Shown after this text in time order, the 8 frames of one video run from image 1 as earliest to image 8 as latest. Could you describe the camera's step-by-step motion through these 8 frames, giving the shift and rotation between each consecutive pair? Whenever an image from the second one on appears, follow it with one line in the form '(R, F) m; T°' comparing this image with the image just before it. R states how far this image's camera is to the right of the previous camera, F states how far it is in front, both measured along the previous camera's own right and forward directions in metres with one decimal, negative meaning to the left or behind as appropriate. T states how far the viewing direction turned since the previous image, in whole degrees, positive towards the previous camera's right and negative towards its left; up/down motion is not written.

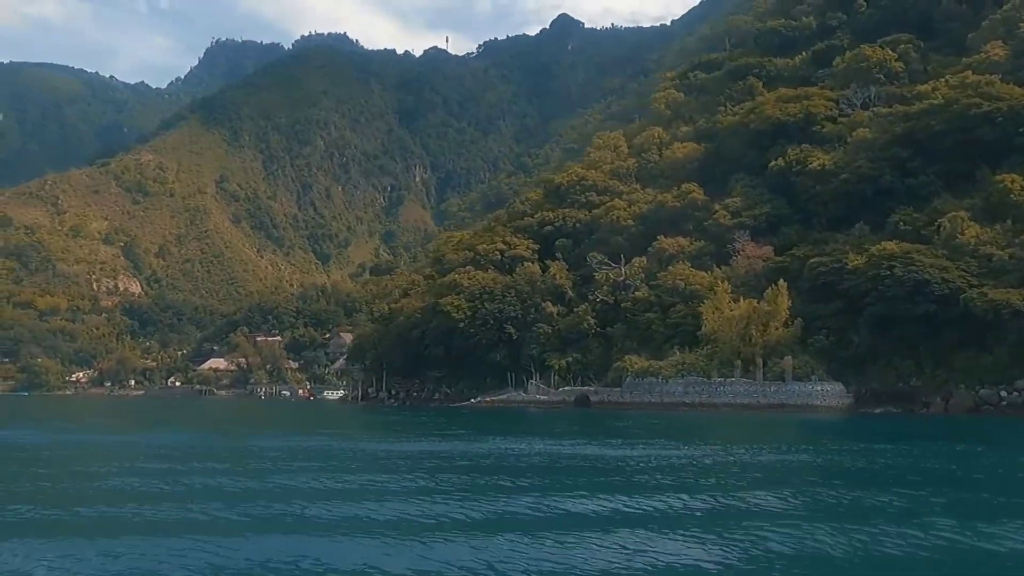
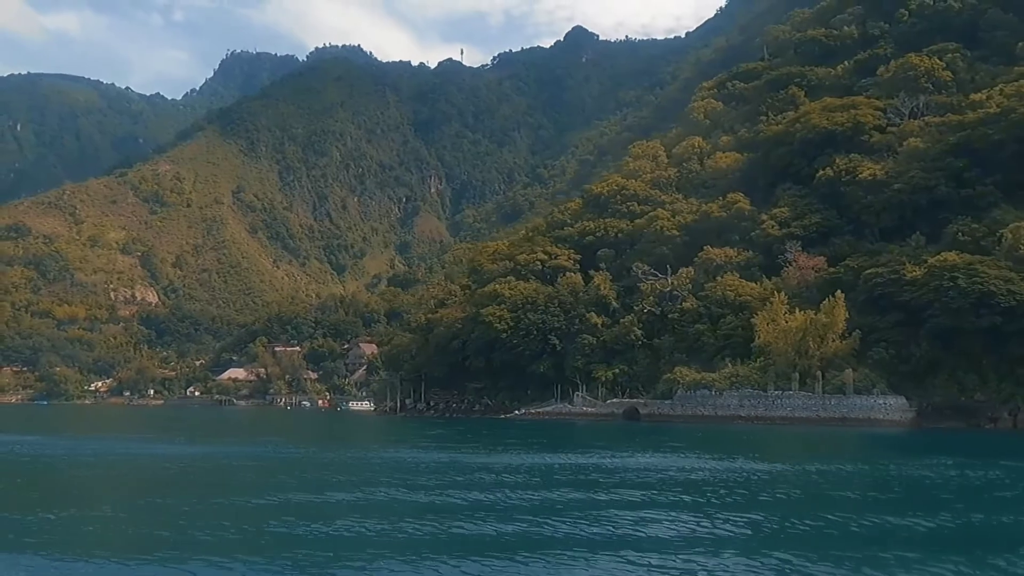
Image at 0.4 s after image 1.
(-1.6, +0.6) m; -1°
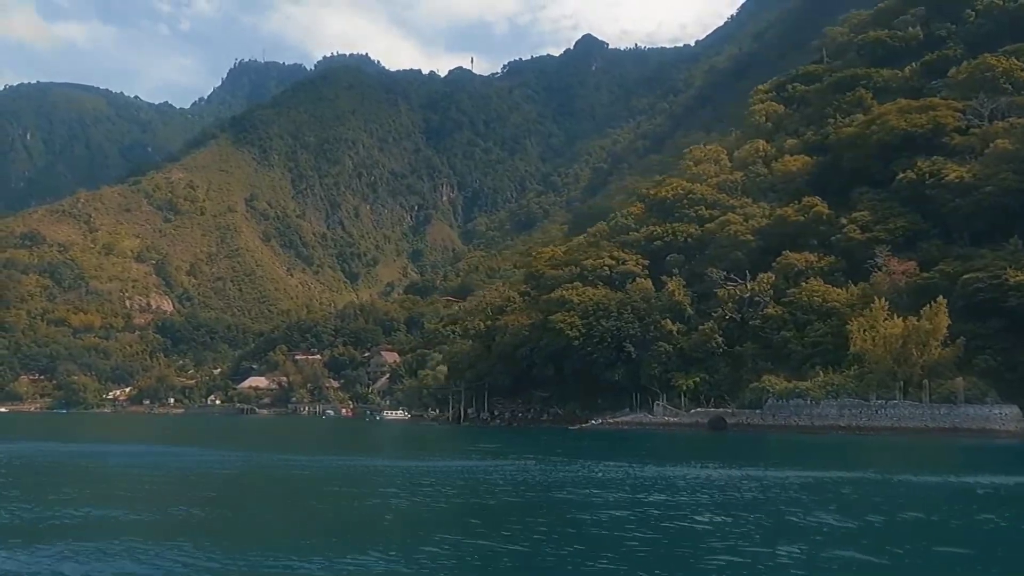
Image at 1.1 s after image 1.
(-3.2, +1.2) m; 0°
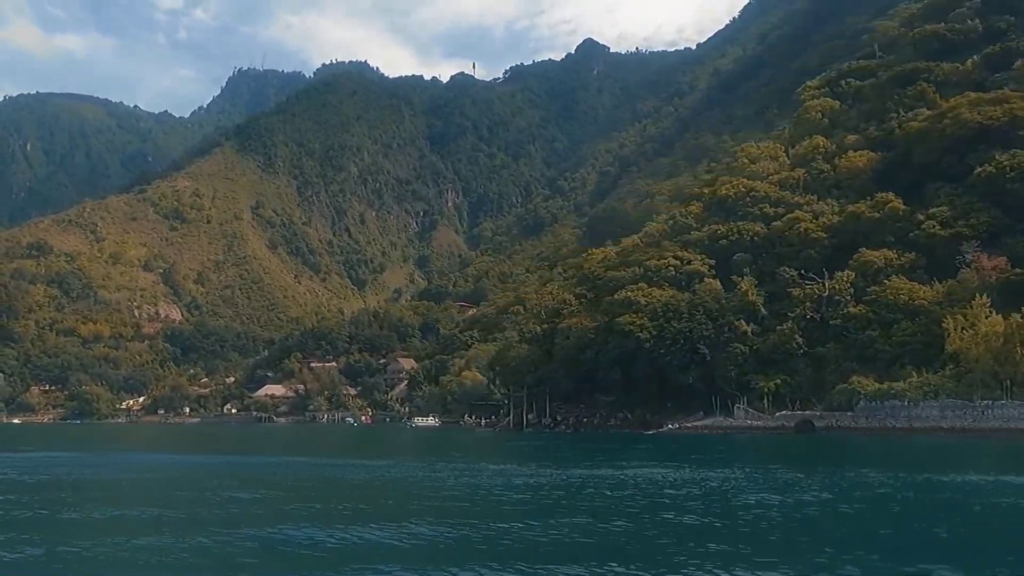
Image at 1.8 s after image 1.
(-3.1, +1.2) m; 0°
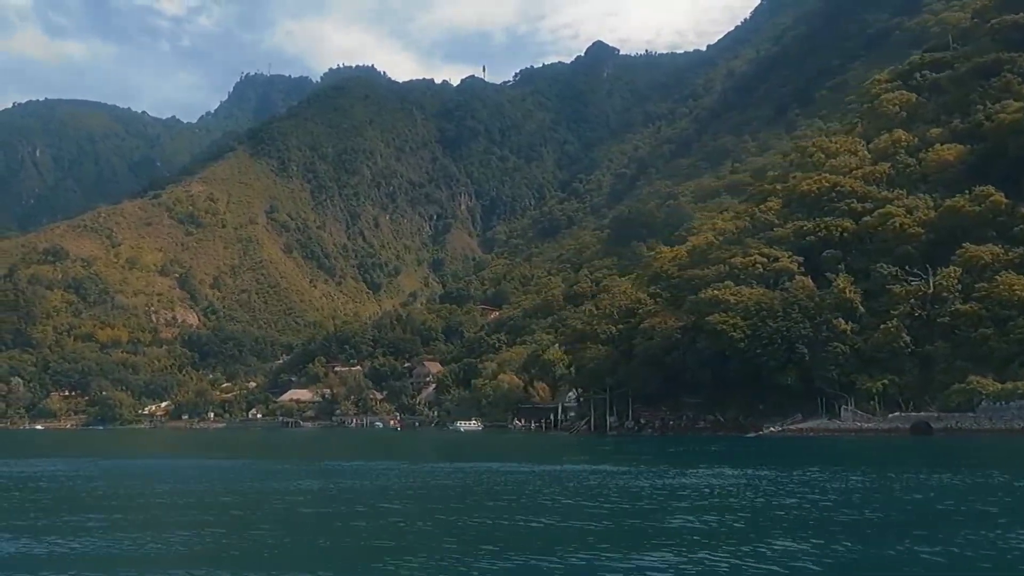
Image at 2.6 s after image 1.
(-3.7, +1.4) m; 0°
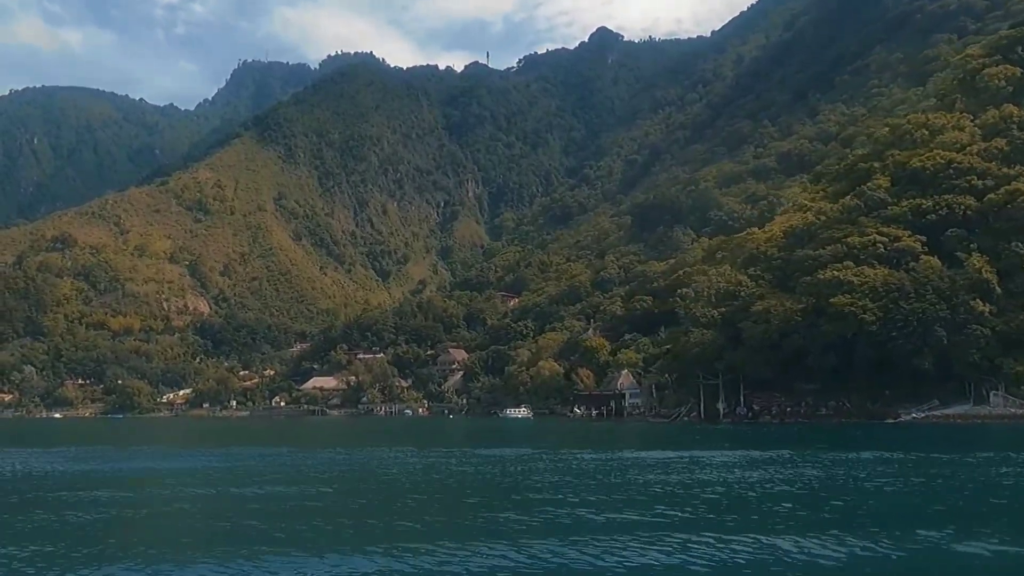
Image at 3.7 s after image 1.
(-5.2, +2.0) m; 0°
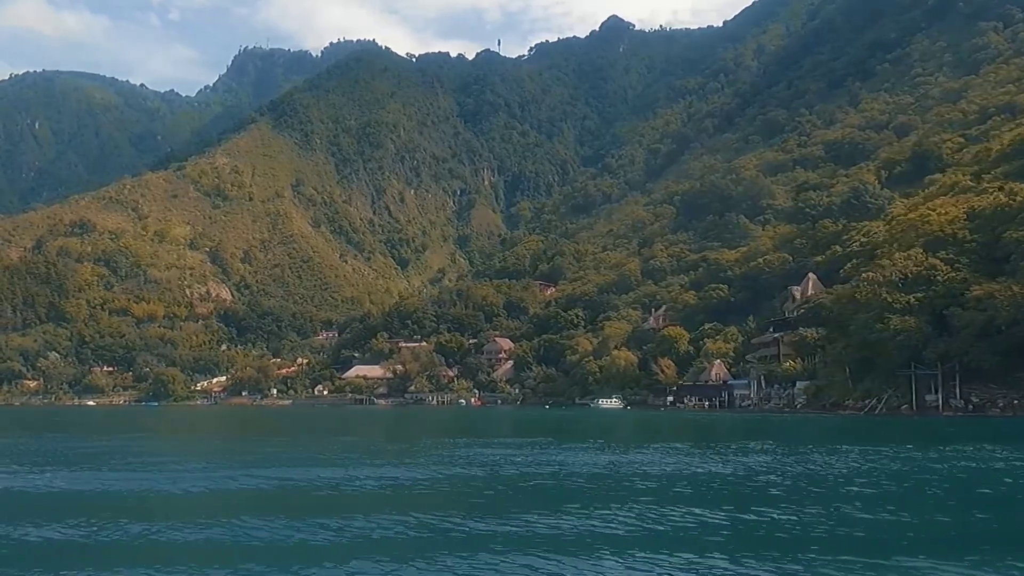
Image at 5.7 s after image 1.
(-9.0, +3.2) m; 0°
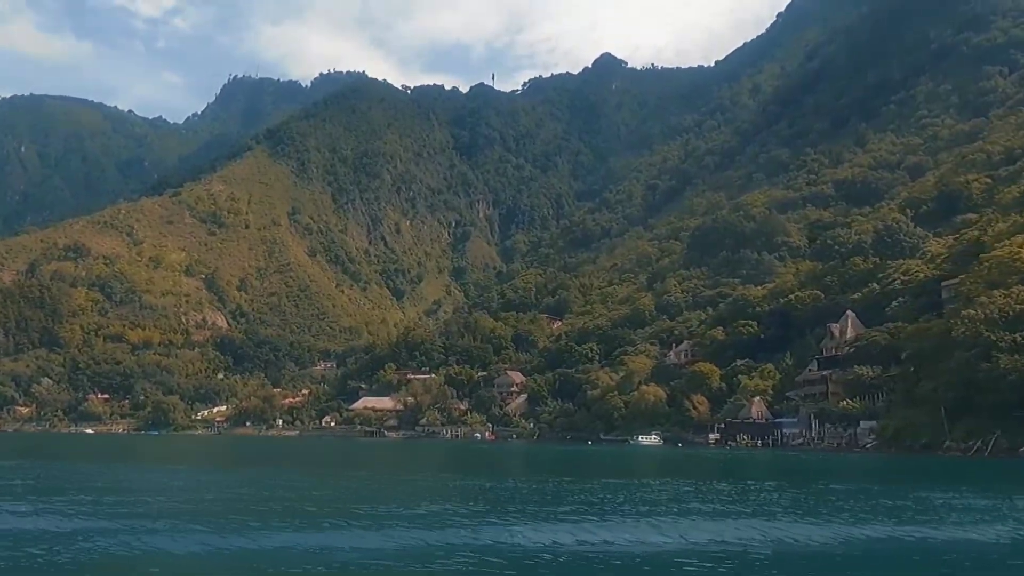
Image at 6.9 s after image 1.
(-5.3, +1.7) m; +1°
